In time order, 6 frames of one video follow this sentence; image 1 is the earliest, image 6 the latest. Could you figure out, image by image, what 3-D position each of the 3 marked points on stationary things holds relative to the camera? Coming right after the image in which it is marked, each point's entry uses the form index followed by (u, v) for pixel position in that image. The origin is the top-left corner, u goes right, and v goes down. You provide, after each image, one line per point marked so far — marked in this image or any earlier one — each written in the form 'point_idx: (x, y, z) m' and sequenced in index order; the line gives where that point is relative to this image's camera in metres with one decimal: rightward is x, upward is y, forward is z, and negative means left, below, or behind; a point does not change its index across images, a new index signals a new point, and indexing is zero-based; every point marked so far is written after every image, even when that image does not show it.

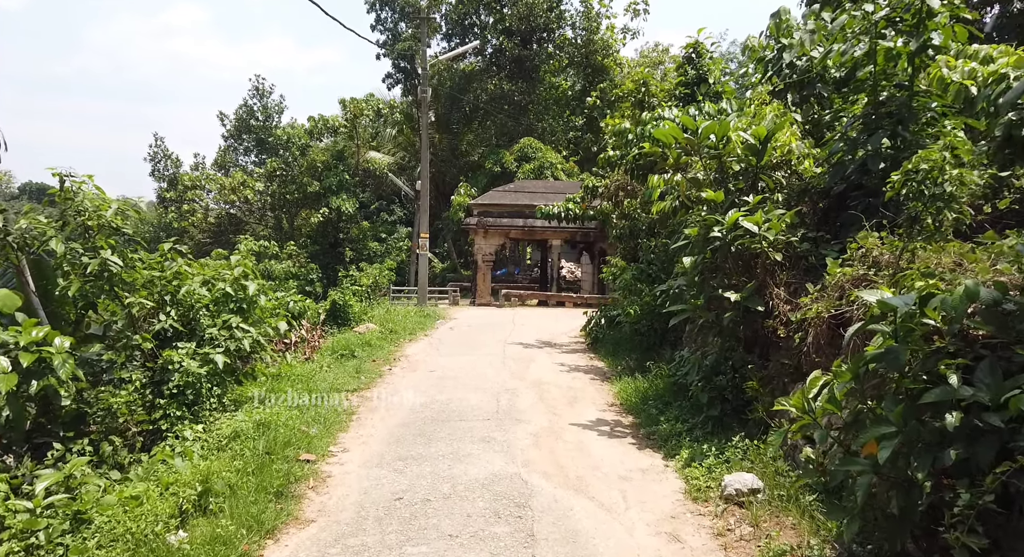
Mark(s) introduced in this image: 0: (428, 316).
0: (-1.9, -0.9, +16.4) m
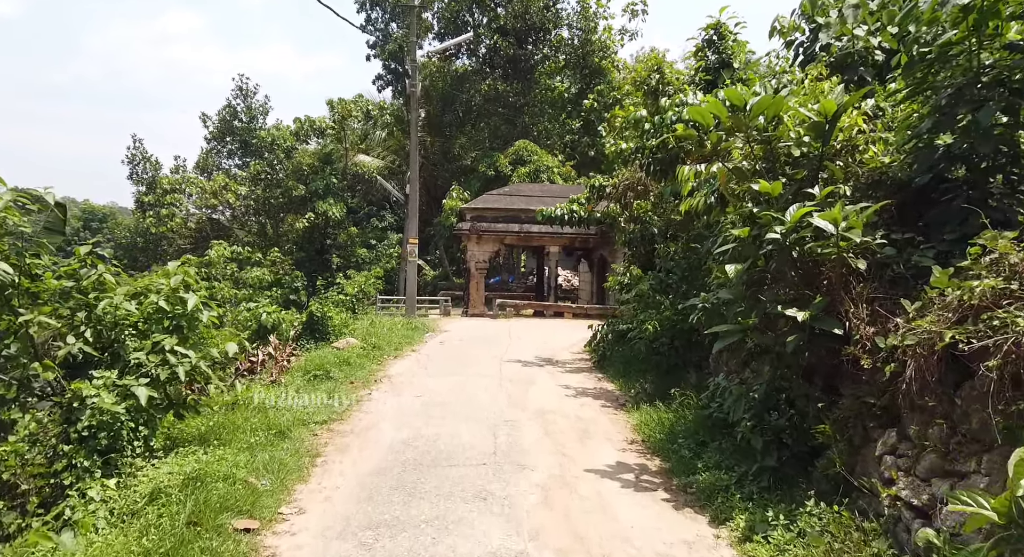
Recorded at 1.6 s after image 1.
0: (-2.0, -1.1, +15.1) m
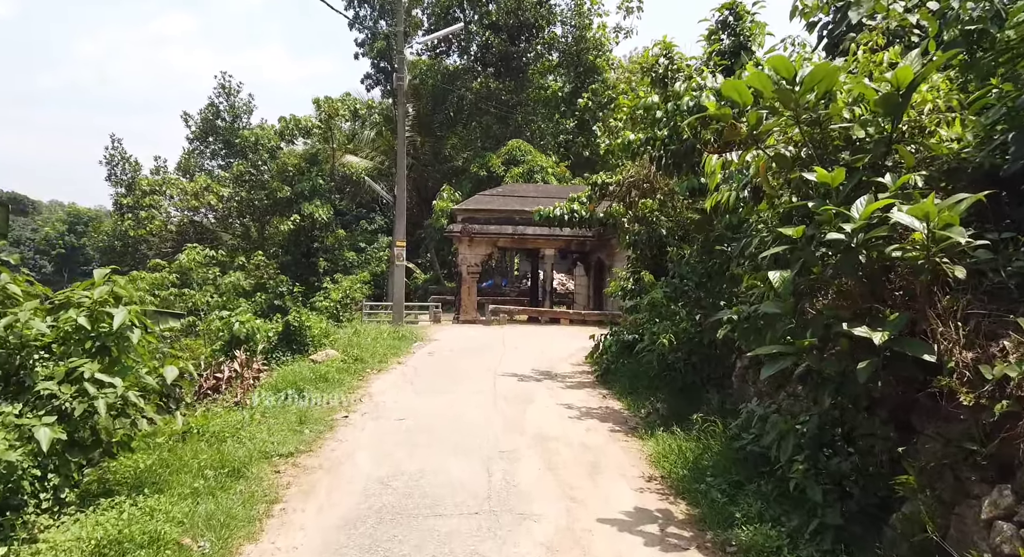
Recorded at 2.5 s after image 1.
0: (-2.1, -1.2, +14.1) m
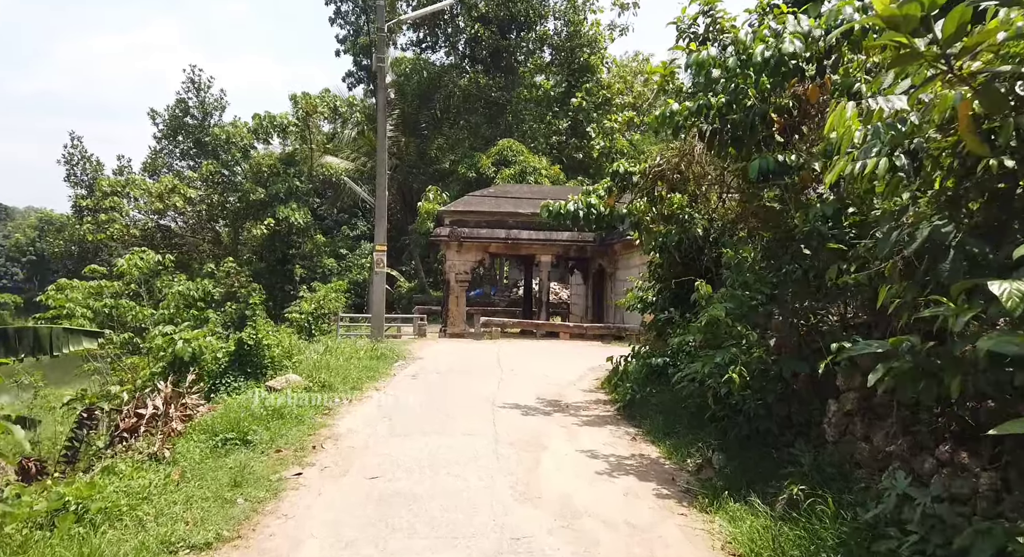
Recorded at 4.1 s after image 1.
0: (-2.2, -1.3, +12.1) m
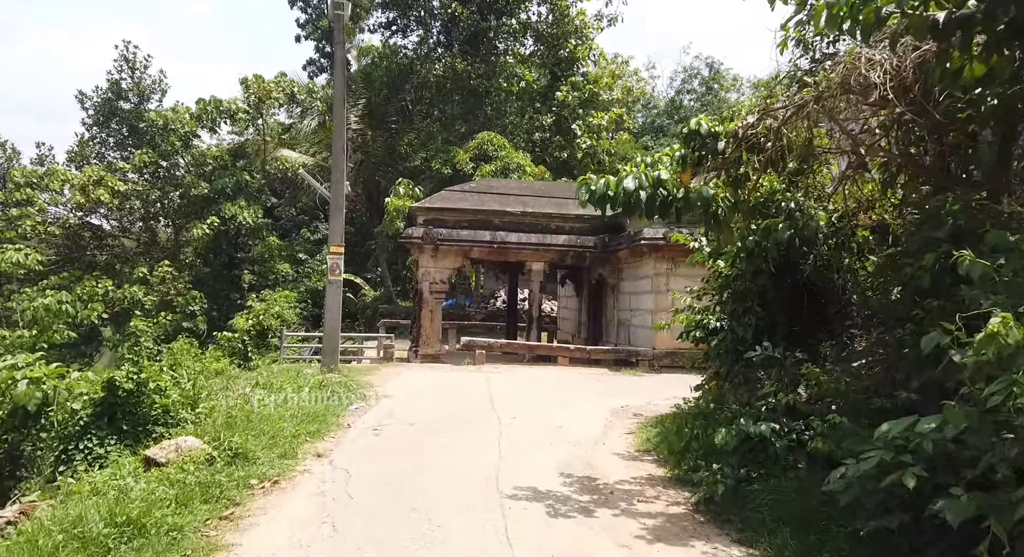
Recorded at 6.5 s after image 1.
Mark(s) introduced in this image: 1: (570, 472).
0: (-2.2, -1.5, +9.0) m
1: (+0.5, -1.6, +6.1) m
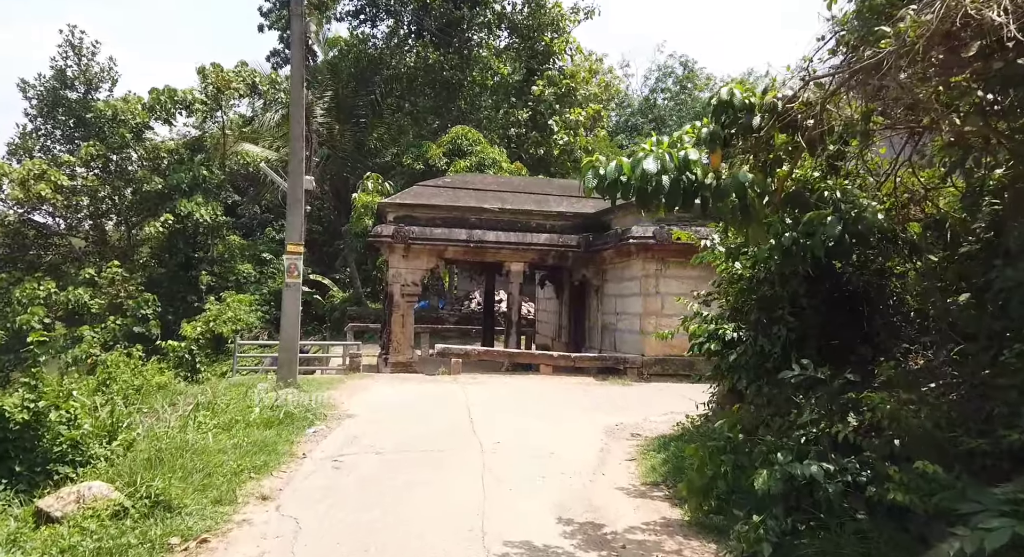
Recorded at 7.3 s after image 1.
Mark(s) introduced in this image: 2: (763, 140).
0: (-2.4, -1.5, +7.8) m
1: (+0.4, -1.7, +5.0) m
2: (+1.6, +0.9, +4.6) m
